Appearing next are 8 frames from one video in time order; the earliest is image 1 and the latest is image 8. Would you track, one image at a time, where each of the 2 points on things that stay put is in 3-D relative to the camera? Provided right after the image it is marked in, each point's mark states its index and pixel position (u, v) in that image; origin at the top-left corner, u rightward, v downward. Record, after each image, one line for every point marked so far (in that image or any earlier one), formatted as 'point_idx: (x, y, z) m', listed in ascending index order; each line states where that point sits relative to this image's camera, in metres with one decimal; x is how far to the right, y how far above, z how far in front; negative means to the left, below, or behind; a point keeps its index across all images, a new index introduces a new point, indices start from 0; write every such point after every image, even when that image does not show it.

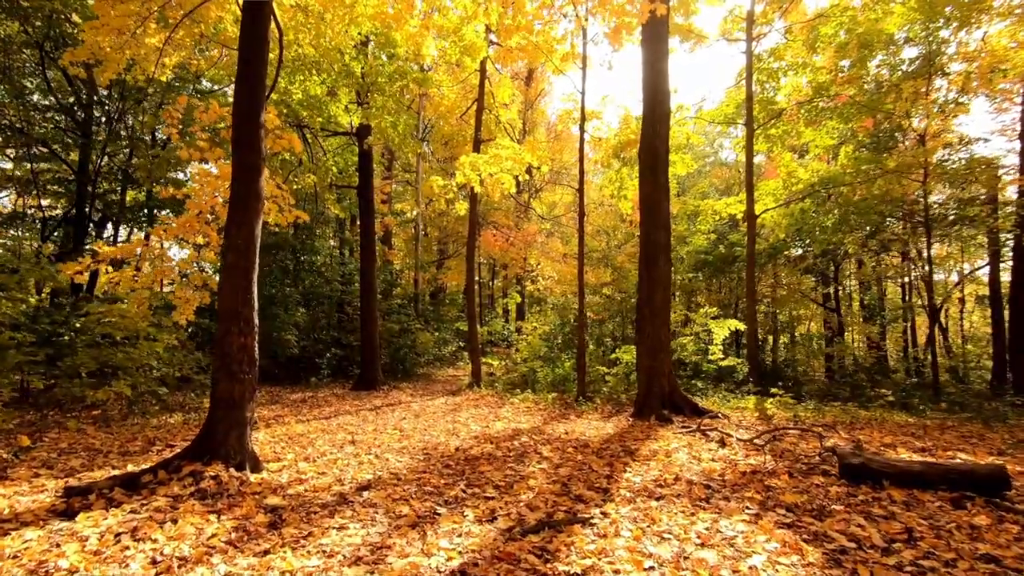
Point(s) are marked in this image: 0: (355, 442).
0: (-1.9, -1.9, +5.8) m
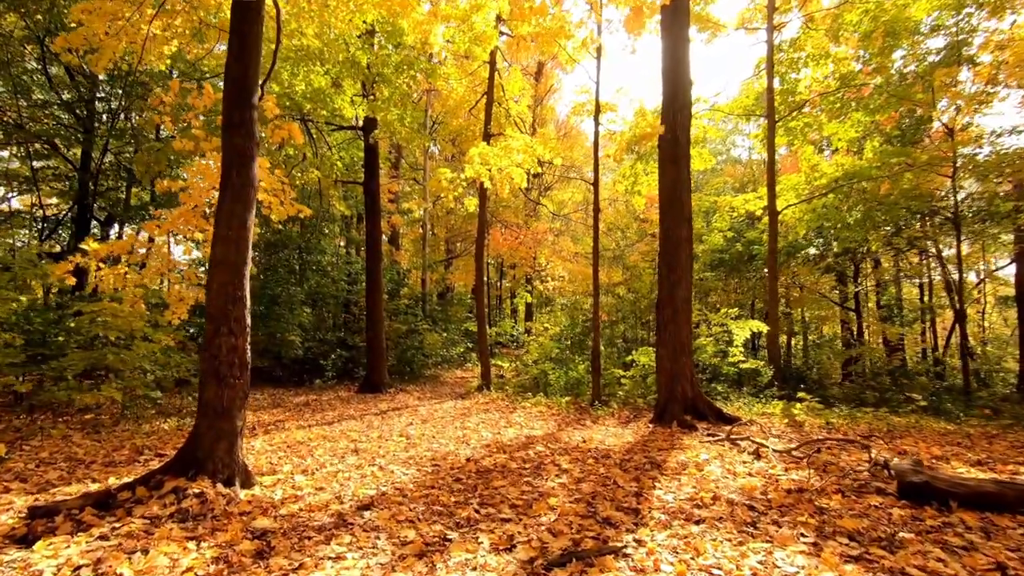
0: (-1.7, -1.9, +5.4) m
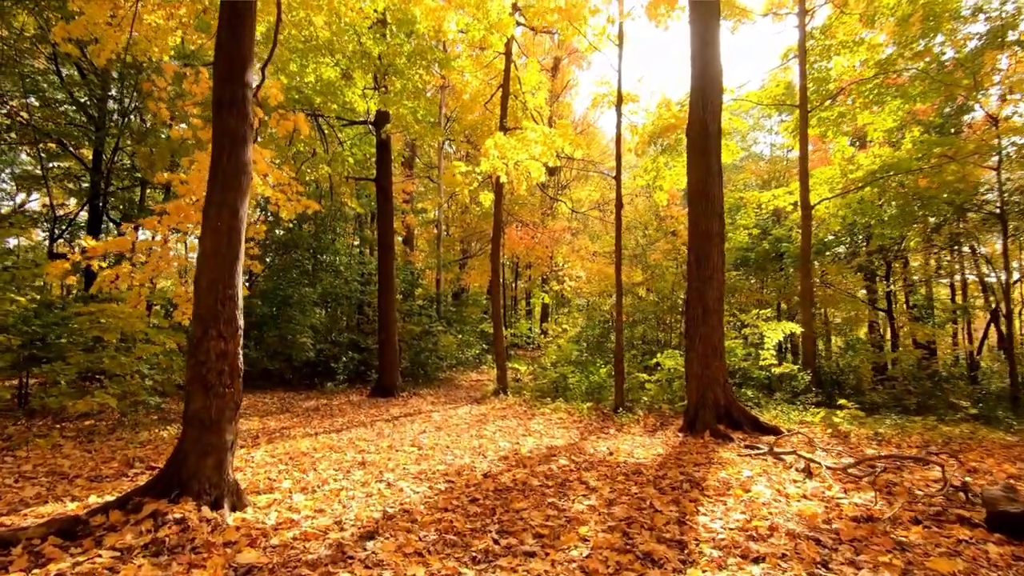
0: (-1.5, -1.8, +4.9) m
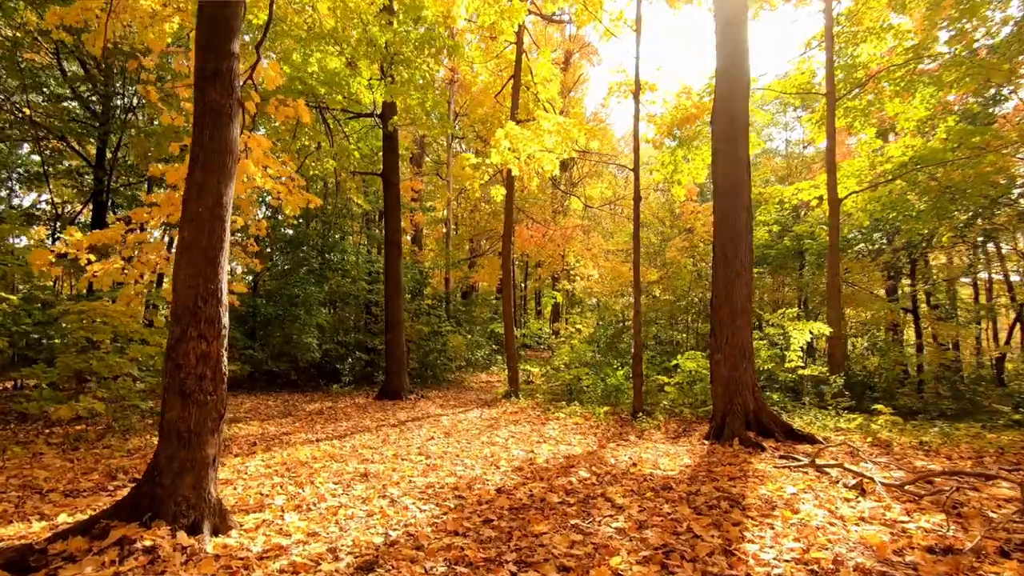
0: (-1.4, -1.8, +4.5) m
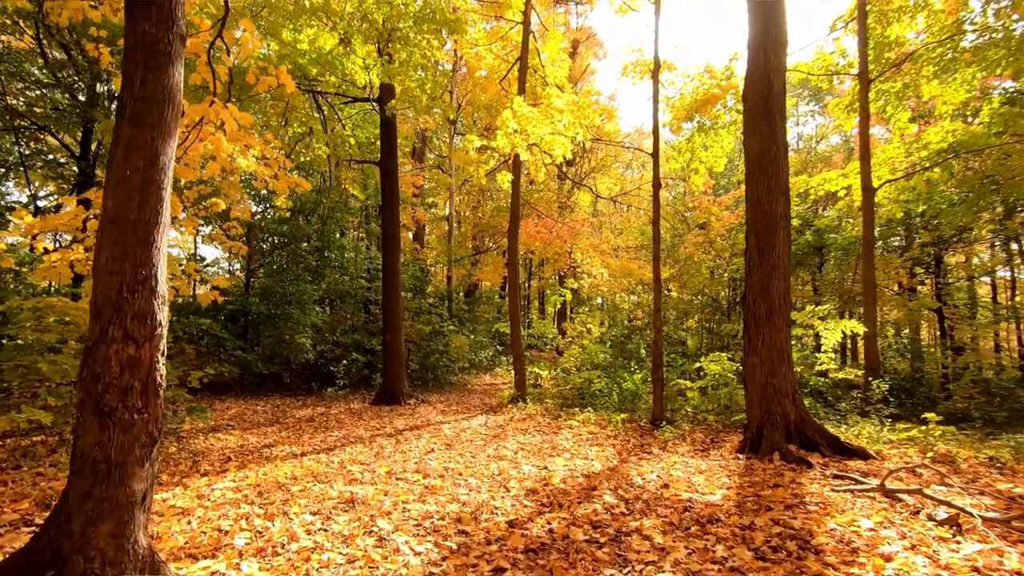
0: (-1.2, -1.7, +3.8) m
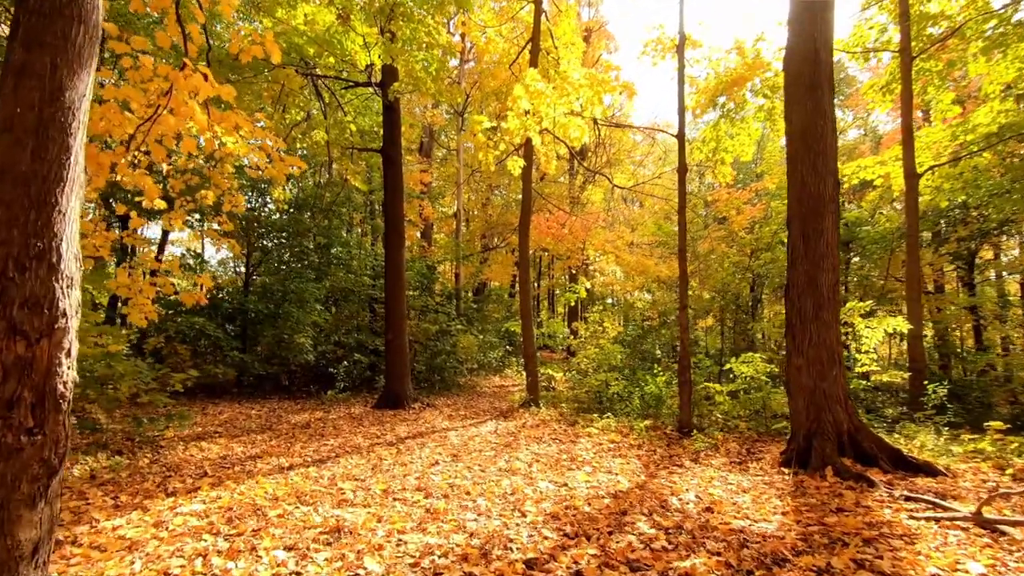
0: (-1.1, -1.6, +3.2) m
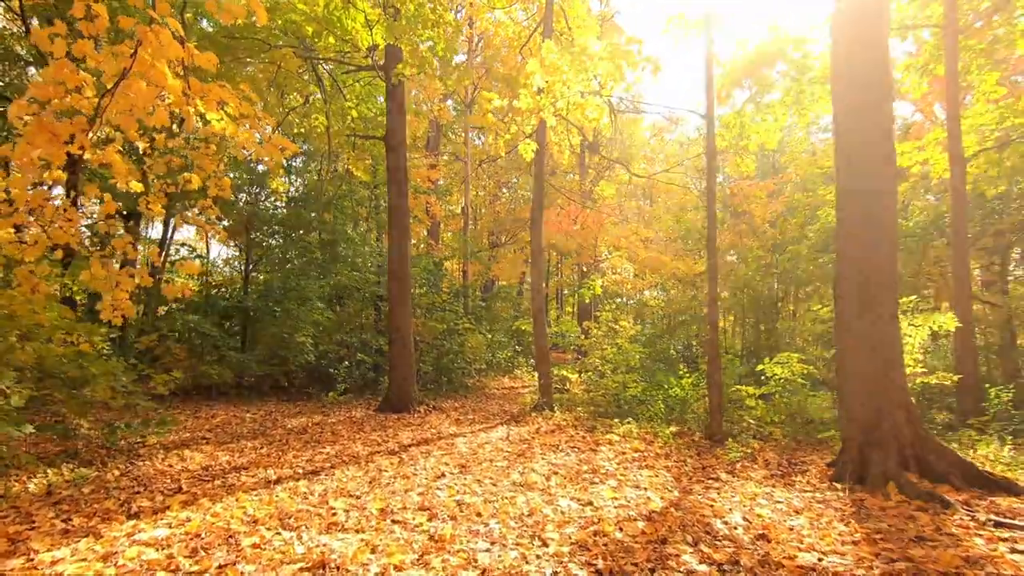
0: (-1.0, -1.5, +2.6) m
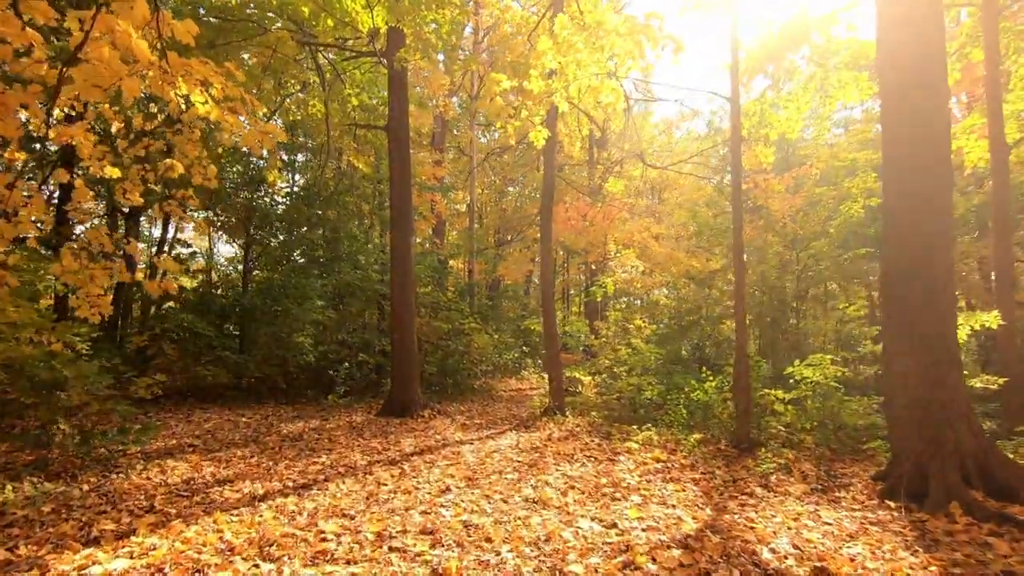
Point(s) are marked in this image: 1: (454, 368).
0: (-0.9, -1.5, +2.1) m
1: (-1.4, -1.8, +11.1) m
